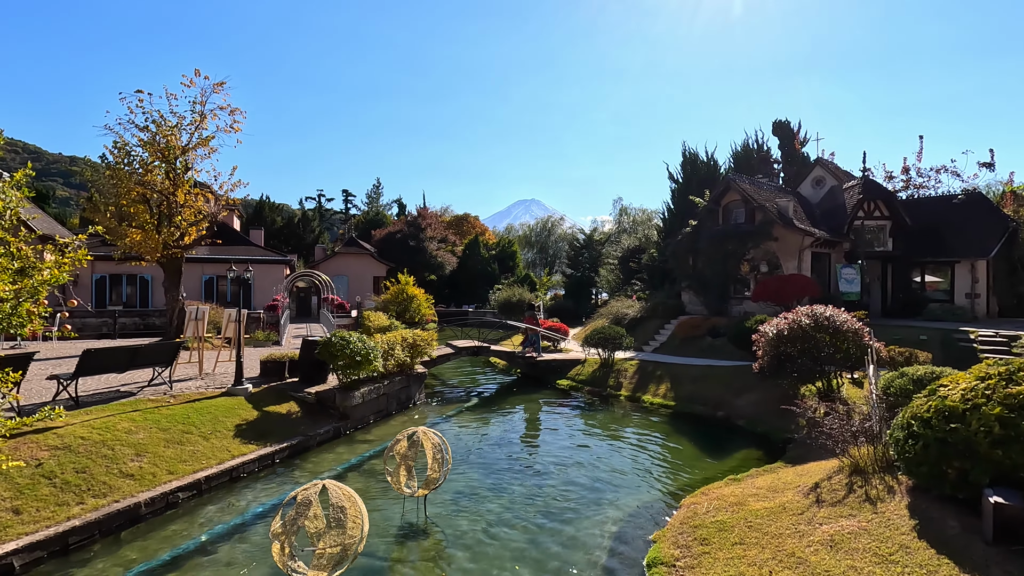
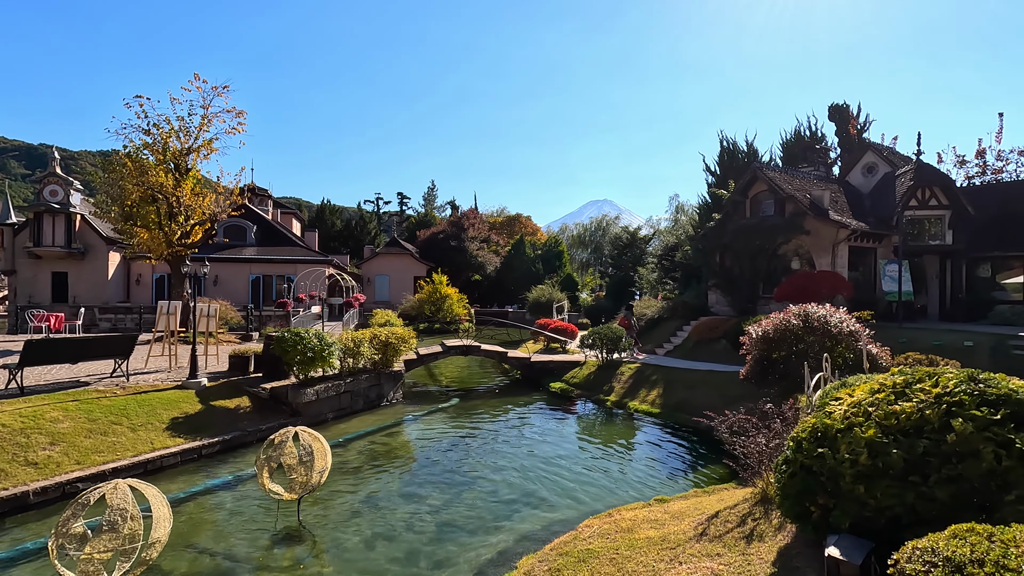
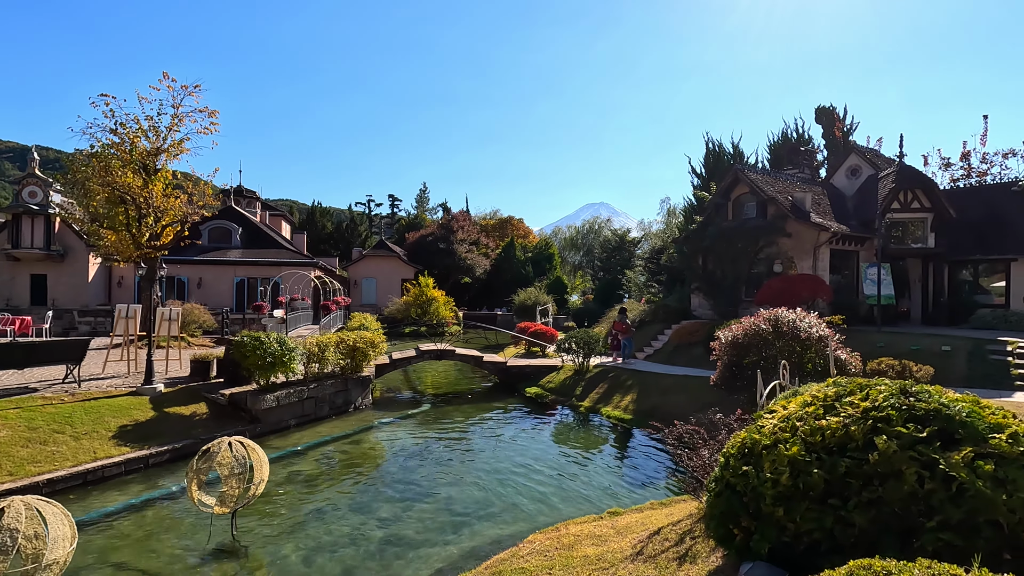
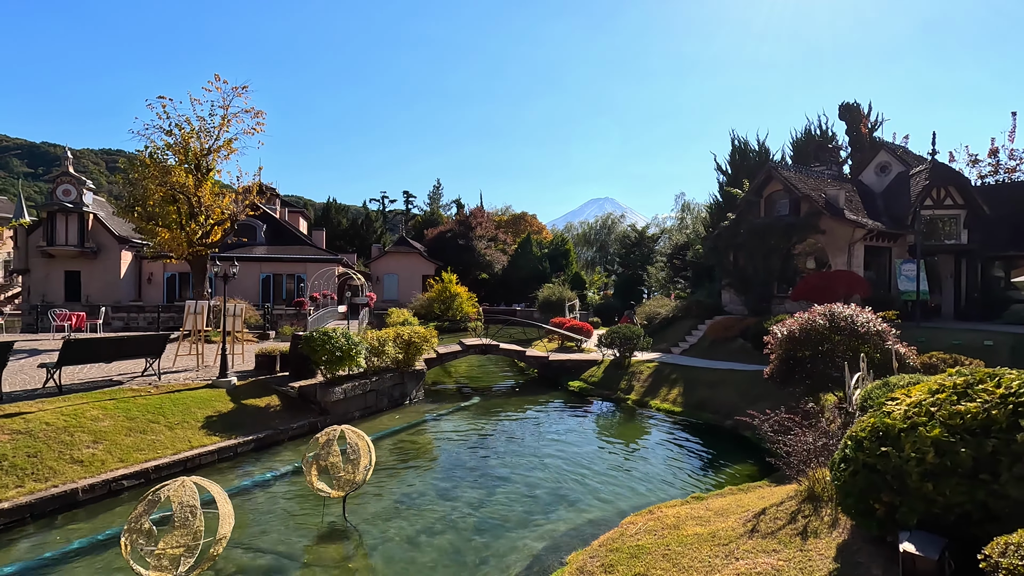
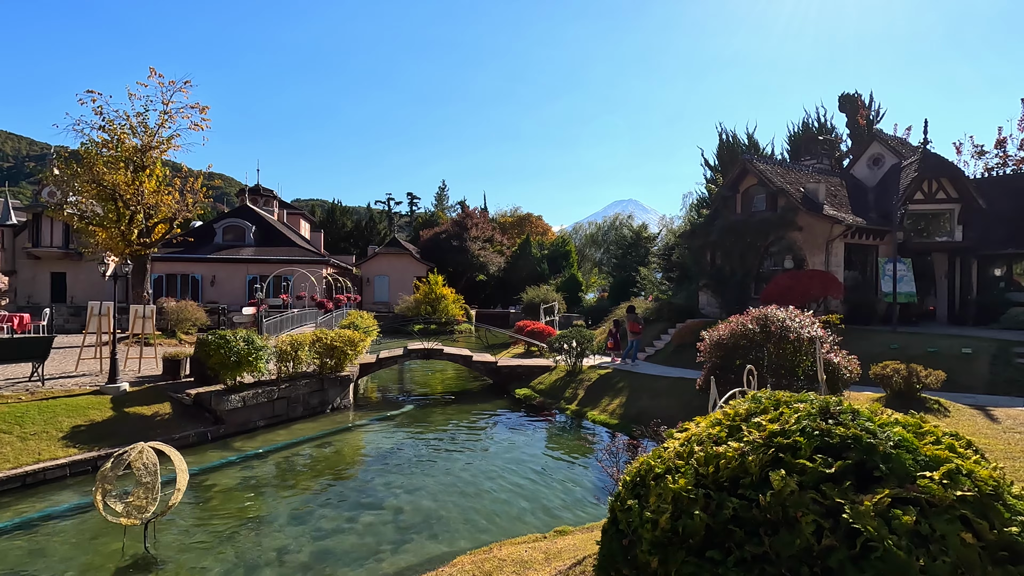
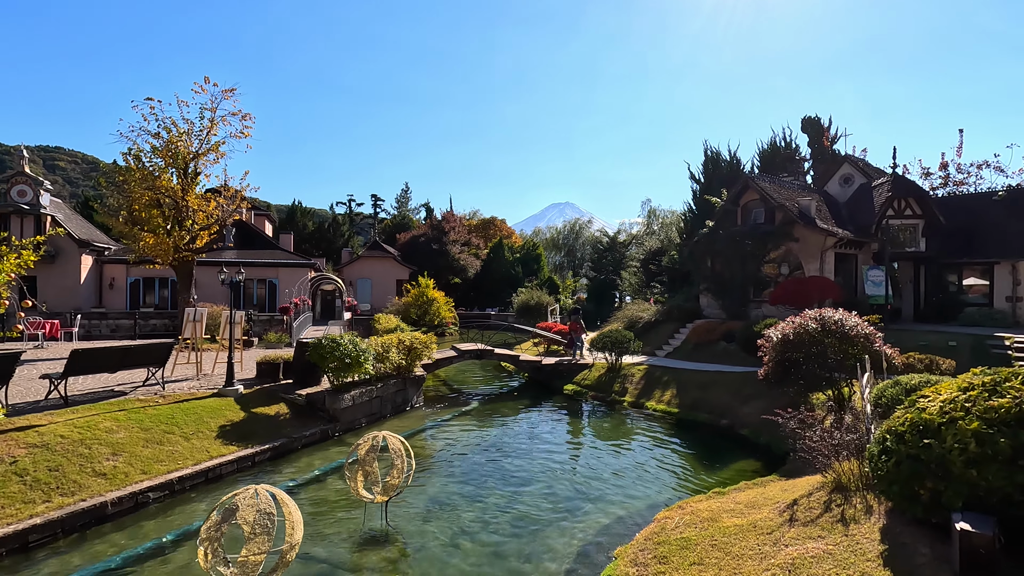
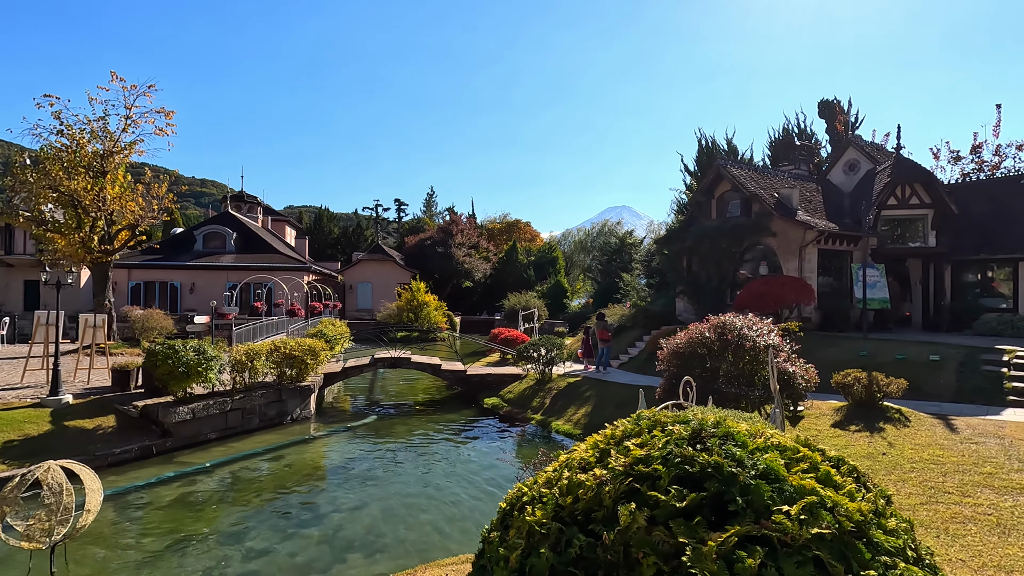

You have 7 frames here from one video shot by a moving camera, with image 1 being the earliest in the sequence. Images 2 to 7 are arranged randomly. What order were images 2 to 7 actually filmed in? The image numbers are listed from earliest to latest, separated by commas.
6, 4, 2, 3, 5, 7
